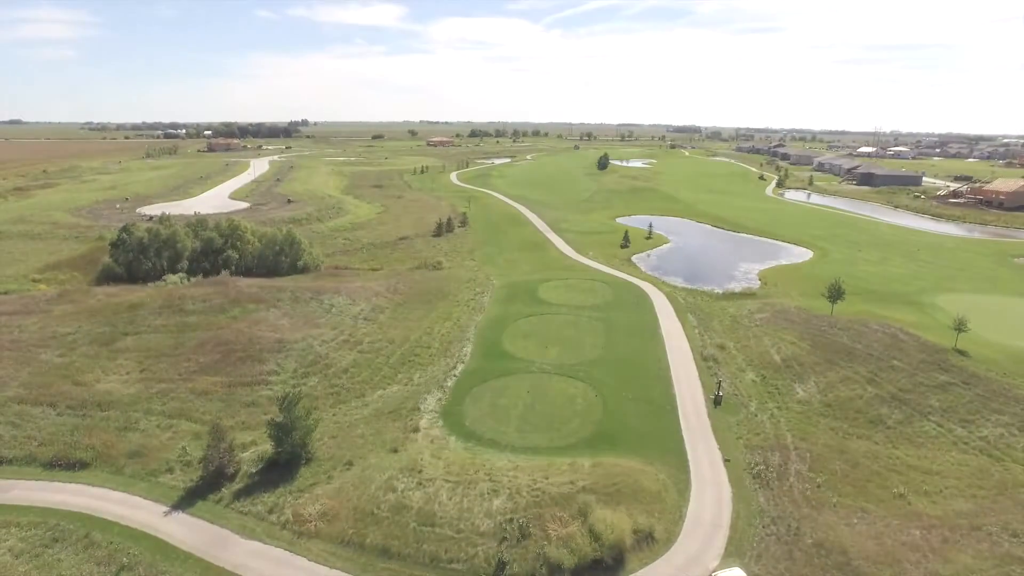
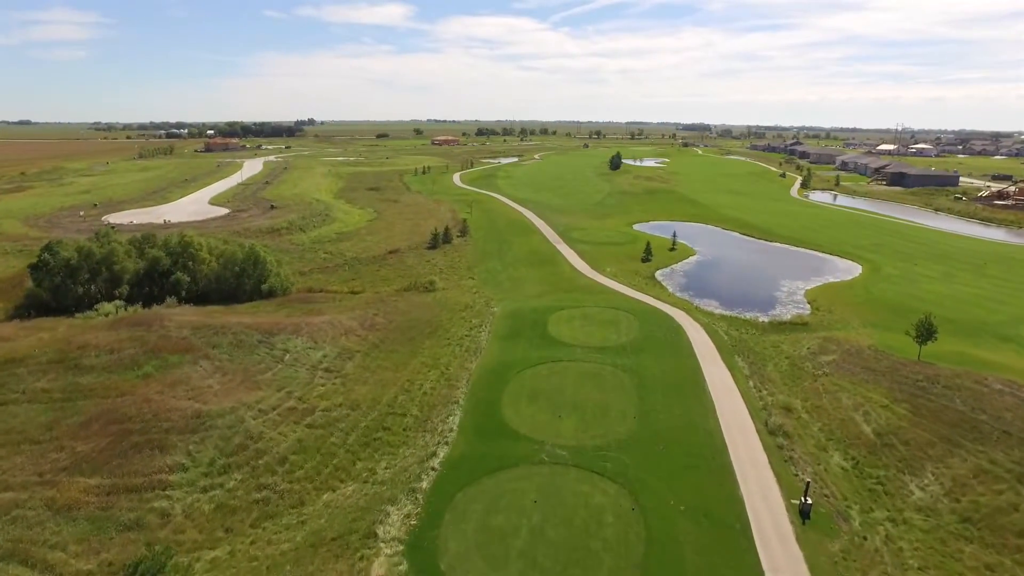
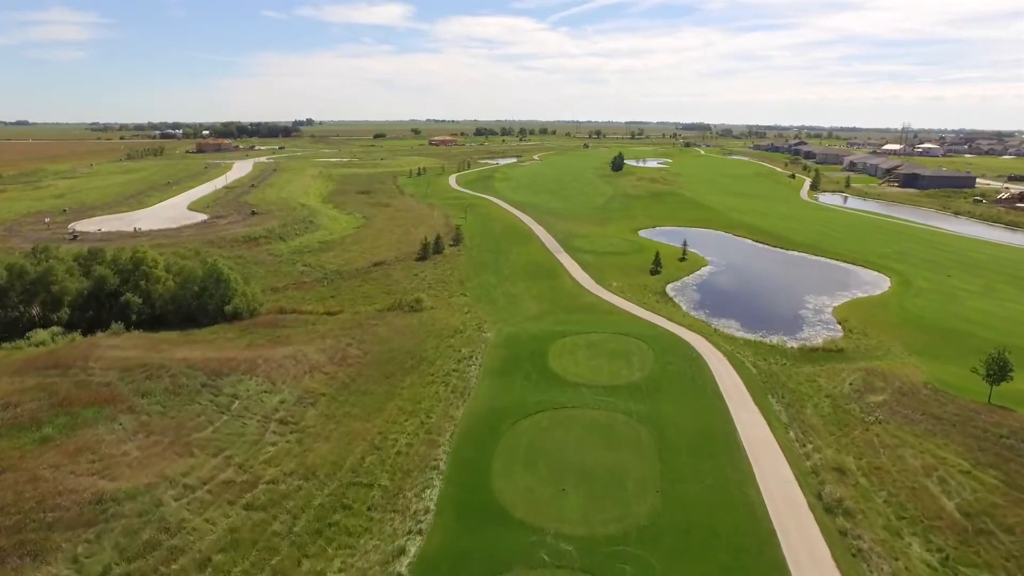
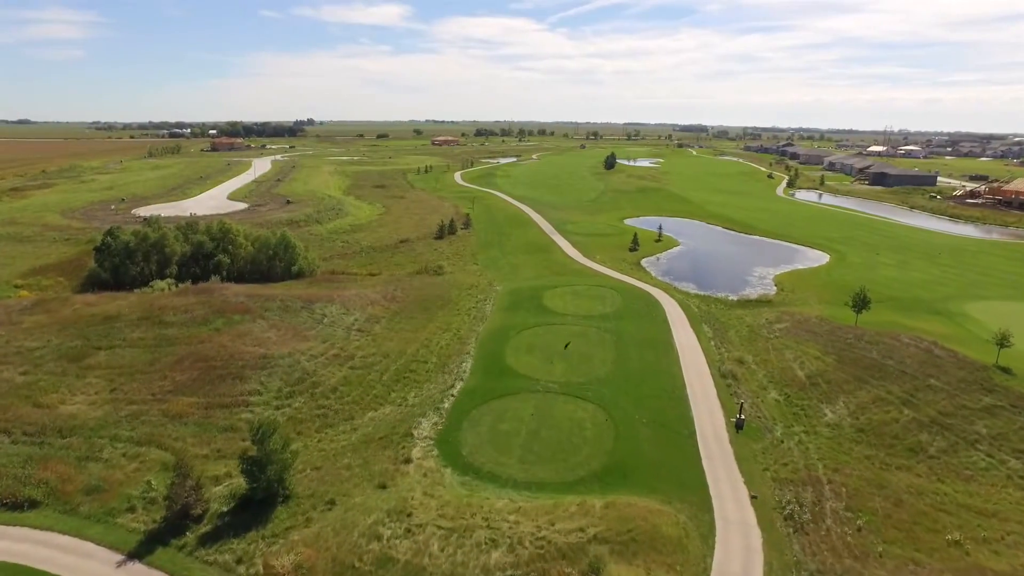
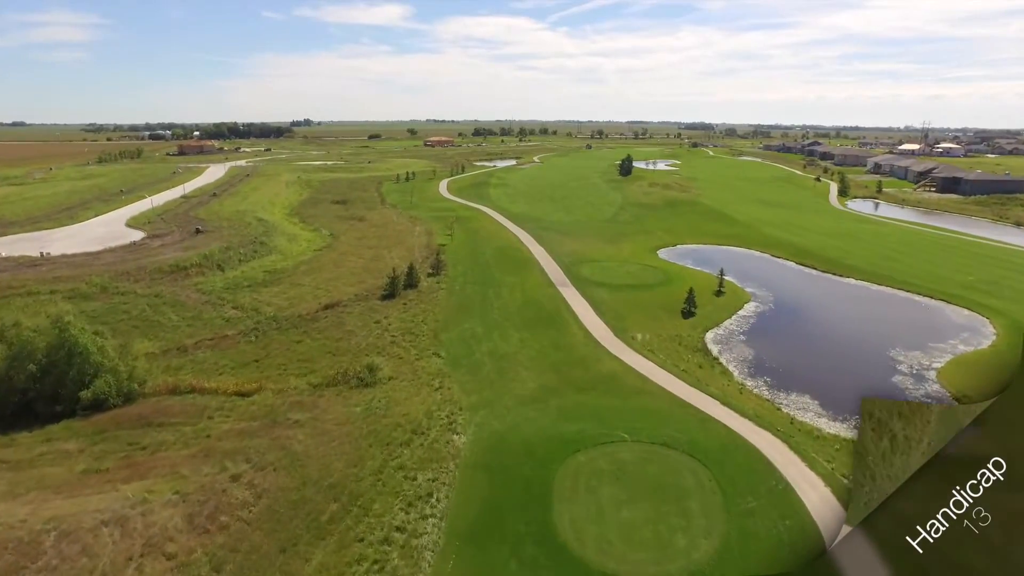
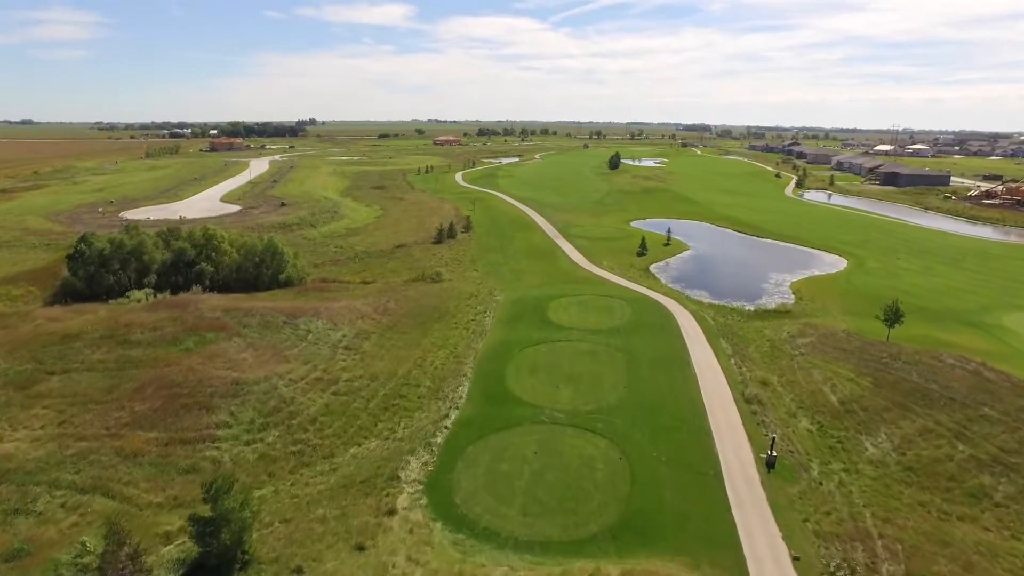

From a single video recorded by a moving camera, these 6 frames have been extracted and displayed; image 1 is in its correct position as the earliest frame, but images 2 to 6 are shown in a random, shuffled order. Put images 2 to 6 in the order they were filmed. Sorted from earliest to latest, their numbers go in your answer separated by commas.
4, 6, 2, 3, 5
